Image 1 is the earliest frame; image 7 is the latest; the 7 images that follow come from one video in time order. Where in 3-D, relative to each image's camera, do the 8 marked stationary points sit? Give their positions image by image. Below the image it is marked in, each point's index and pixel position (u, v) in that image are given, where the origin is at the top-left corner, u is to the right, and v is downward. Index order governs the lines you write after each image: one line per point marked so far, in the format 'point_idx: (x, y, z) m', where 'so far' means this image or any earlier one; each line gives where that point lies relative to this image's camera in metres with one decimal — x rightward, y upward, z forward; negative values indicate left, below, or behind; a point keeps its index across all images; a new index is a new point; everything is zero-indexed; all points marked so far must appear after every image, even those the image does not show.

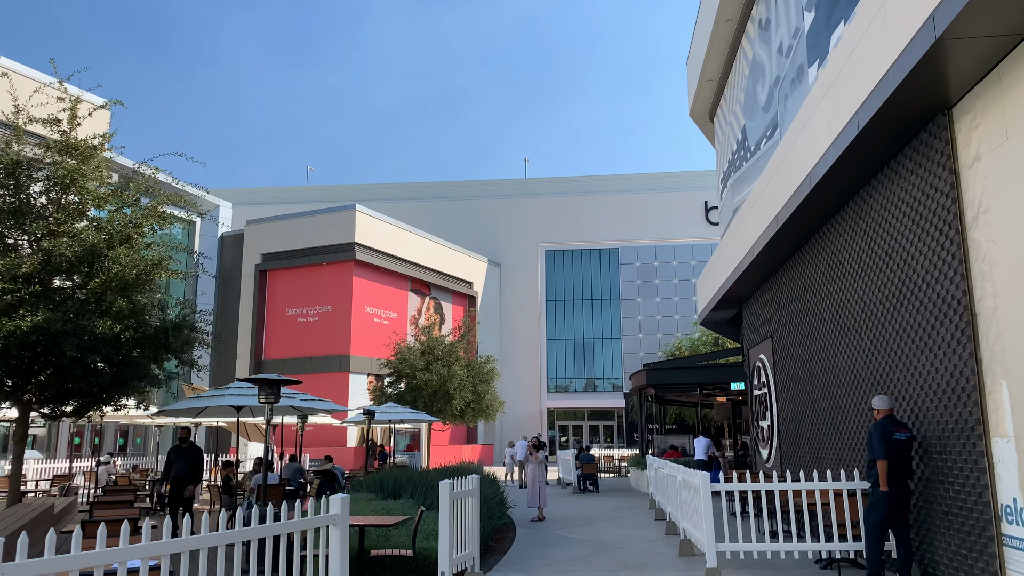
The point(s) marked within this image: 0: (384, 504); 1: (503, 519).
0: (-1.5, -2.5, +8.9) m
1: (-0.1, -3.6, +12.1) m
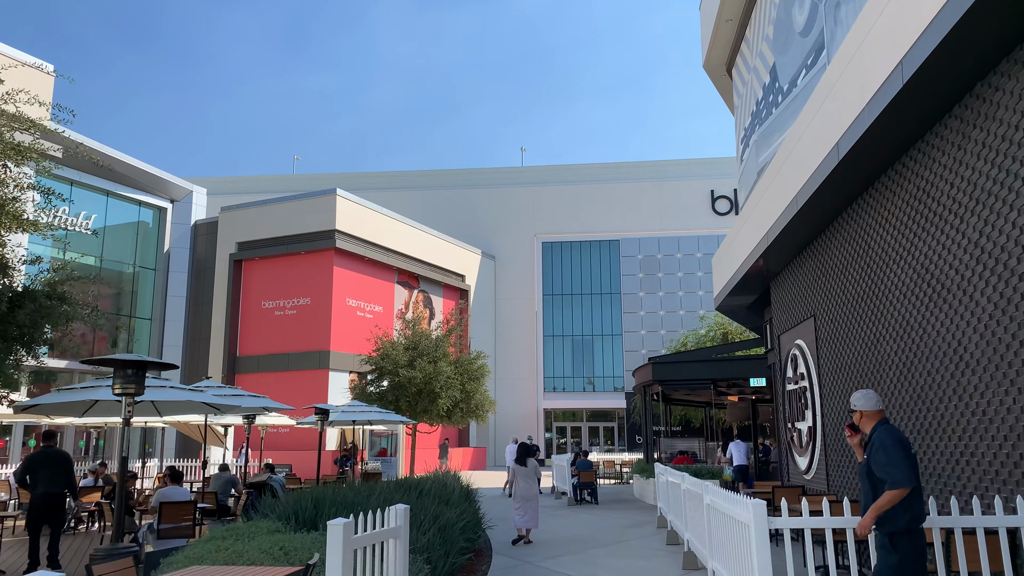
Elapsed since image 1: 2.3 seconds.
0: (-1.8, -2.0, +6.3) m
1: (-0.4, -3.1, +9.4) m
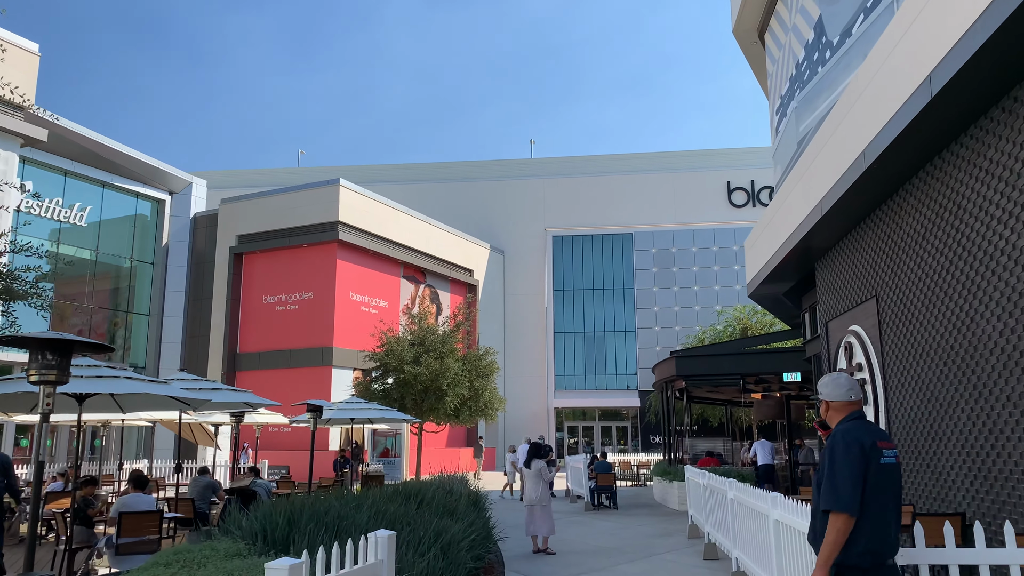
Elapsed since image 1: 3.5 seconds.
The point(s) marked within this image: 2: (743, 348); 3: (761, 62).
0: (-1.7, -1.8, +4.9) m
1: (-0.3, -2.9, +8.0) m
2: (+5.5, -1.4, +18.2) m
3: (+5.2, +4.8, +16.1) m
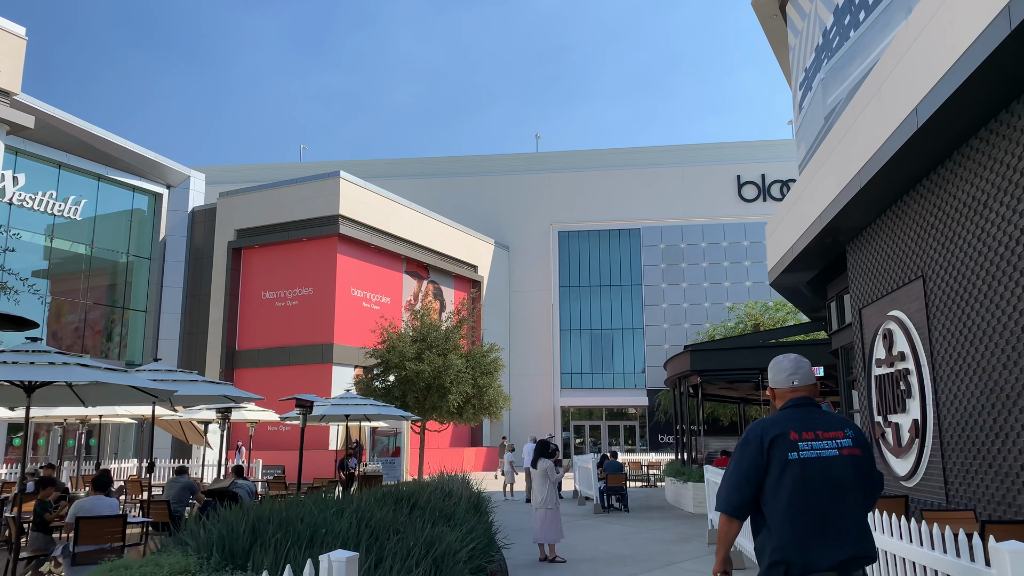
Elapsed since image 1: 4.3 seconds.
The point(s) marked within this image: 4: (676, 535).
0: (-1.7, -1.6, +4.0) m
1: (-0.2, -2.6, +7.1) m
2: (+5.6, -1.2, +17.3) m
3: (+5.3, +5.0, +15.1) m
4: (+2.6, -3.9, +11.9) m
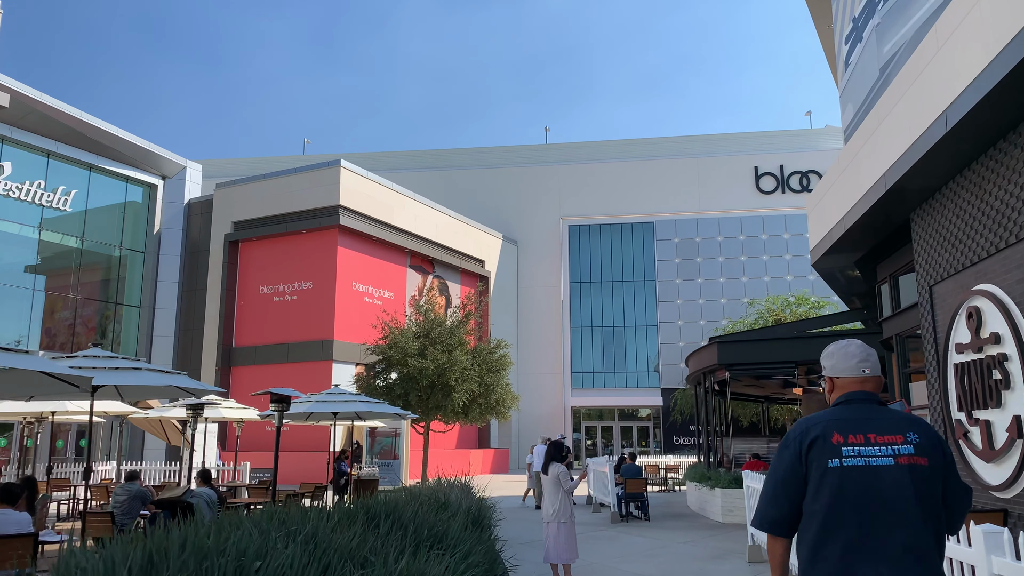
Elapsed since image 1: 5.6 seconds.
0: (-1.7, -1.3, +2.5) m
1: (-0.2, -2.3, +5.6) m
2: (+5.8, -0.9, +15.7) m
3: (+5.5, +5.3, +13.5) m
4: (+2.7, -3.6, +10.4) m
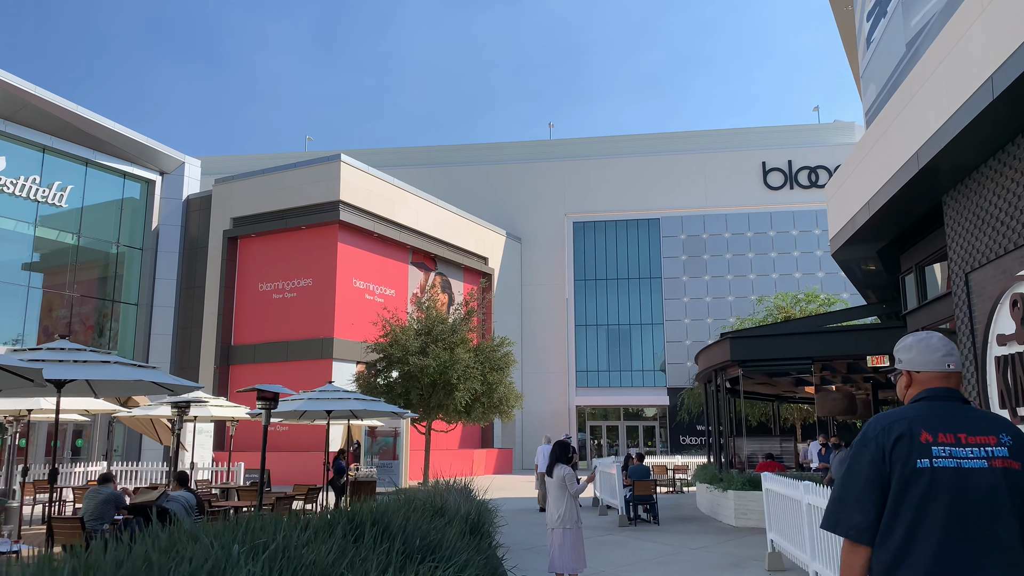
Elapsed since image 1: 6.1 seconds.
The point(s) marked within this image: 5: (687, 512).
0: (-1.7, -1.1, +1.9) m
1: (-0.2, -2.2, +5.0) m
2: (+5.9, -0.8, +15.0) m
3: (+5.5, +5.4, +12.9) m
4: (+2.7, -3.4, +9.7) m
5: (+3.6, -4.6, +15.7) m
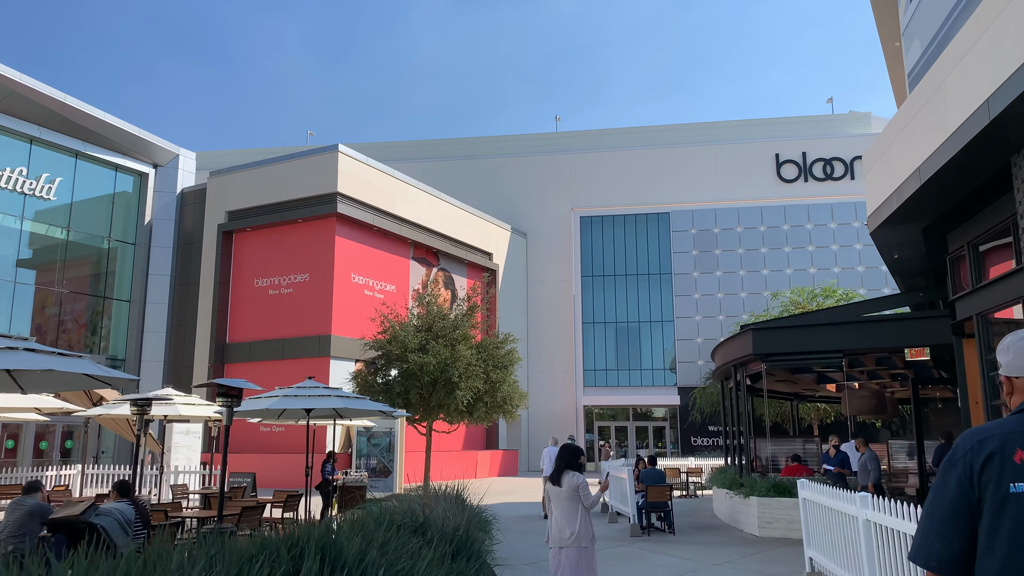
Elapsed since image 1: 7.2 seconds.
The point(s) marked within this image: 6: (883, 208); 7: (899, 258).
0: (-1.8, -0.9, +0.7) m
1: (-0.2, -2.0, +3.8) m
2: (+5.9, -0.5, +13.8) m
3: (+5.5, +5.6, +11.7) m
4: (+2.7, -3.2, +8.5) m
5: (+3.7, -4.4, +14.5) m
6: (+4.9, +1.1, +10.1) m
7: (+6.0, +0.4, +11.8) m
